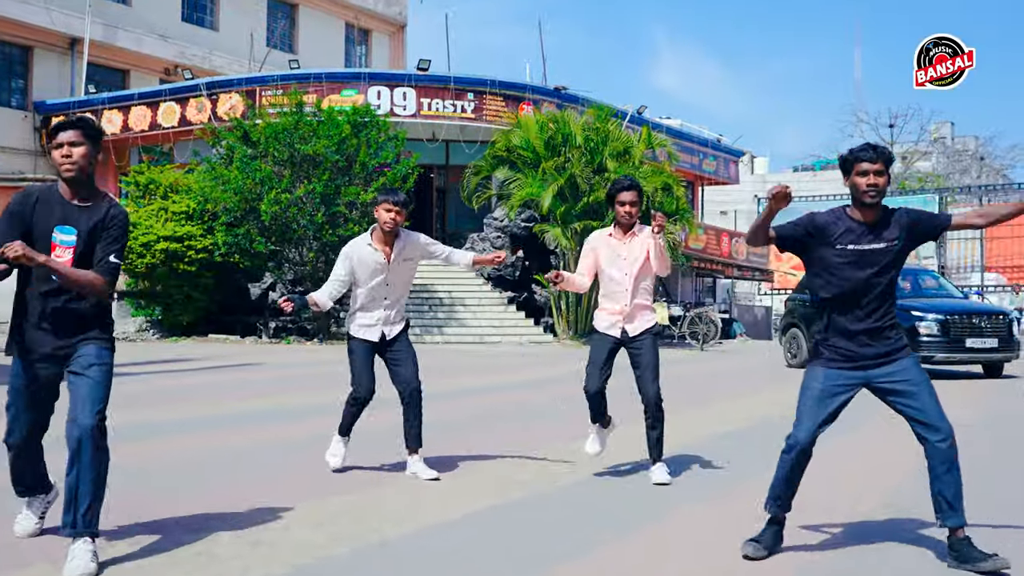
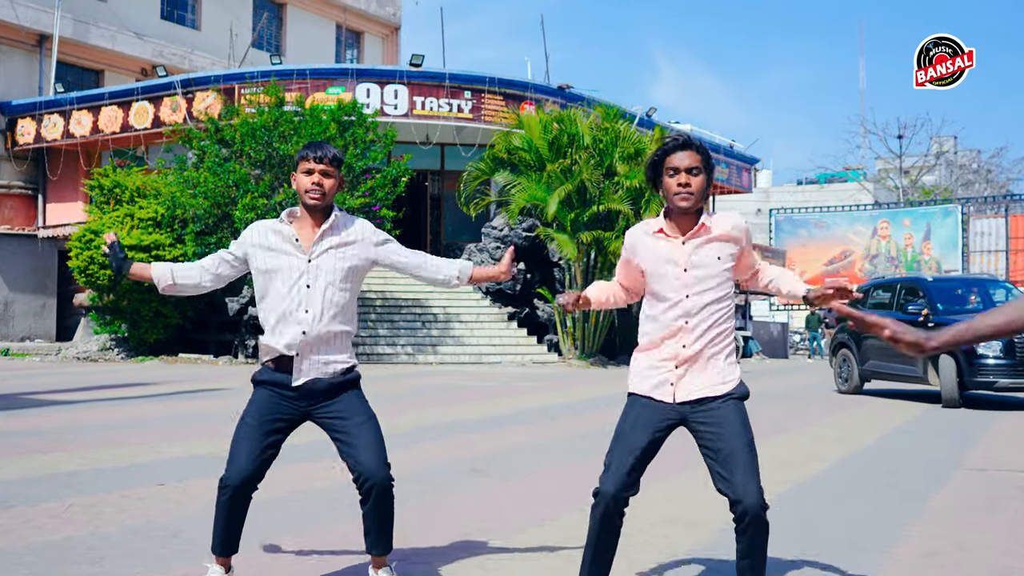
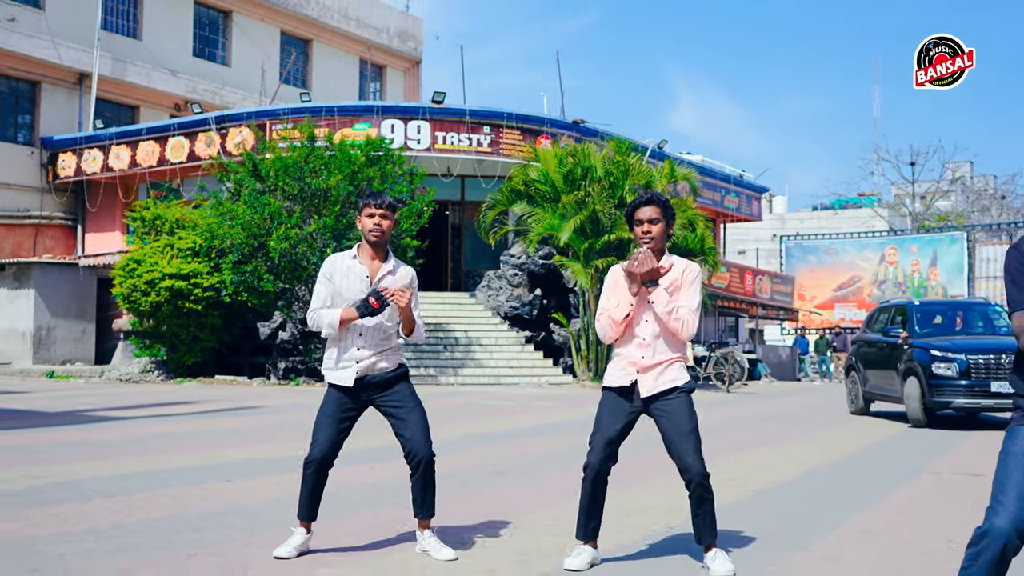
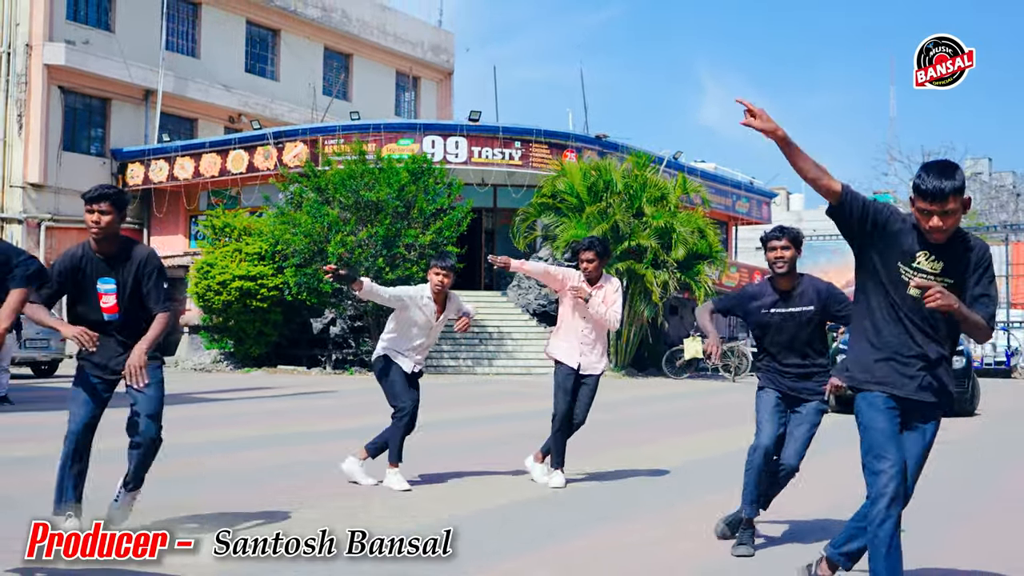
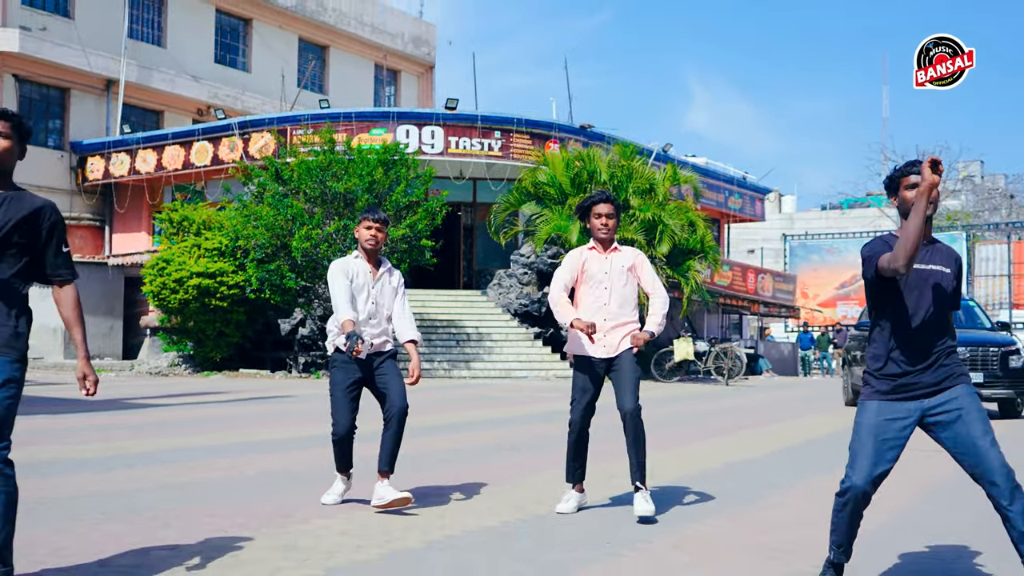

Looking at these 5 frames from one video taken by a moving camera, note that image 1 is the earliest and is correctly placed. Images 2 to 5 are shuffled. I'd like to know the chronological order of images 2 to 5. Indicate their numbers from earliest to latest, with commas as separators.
2, 3, 5, 4
